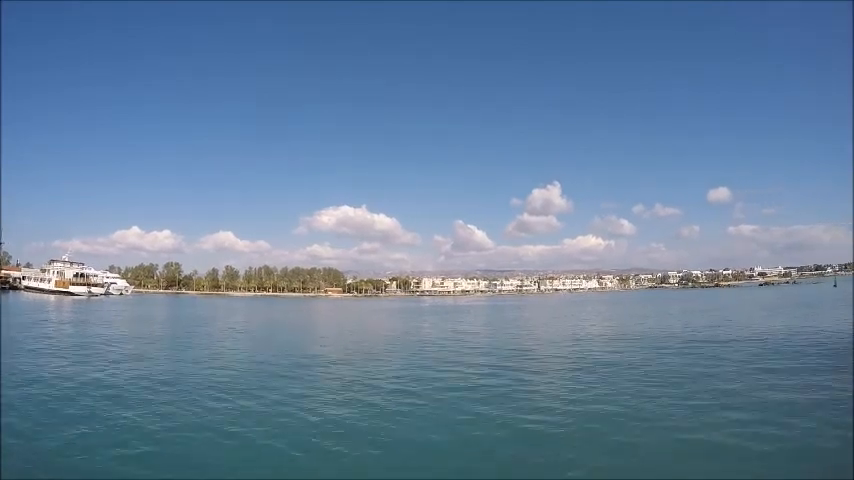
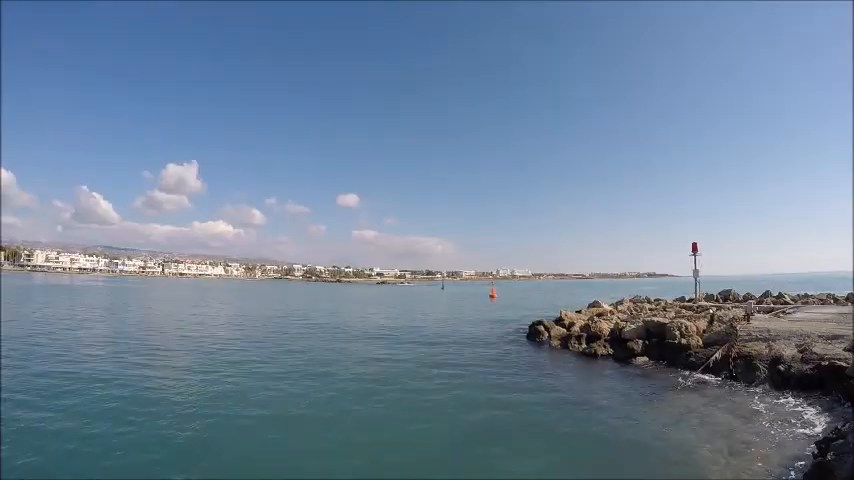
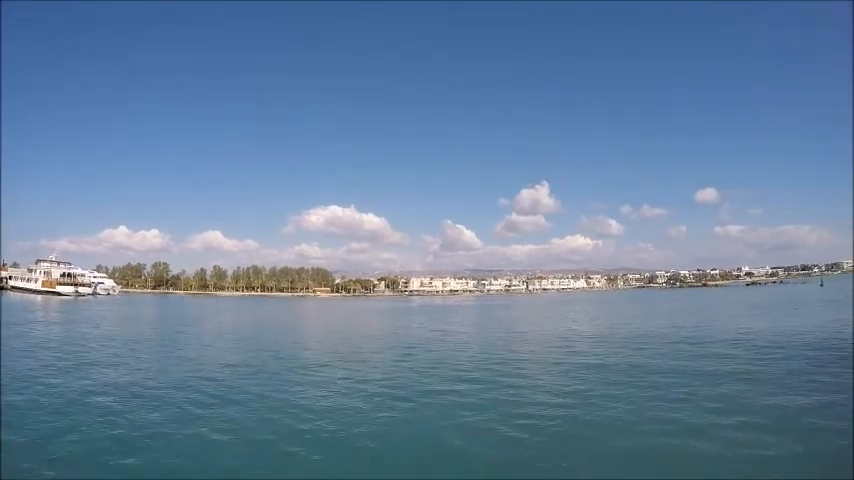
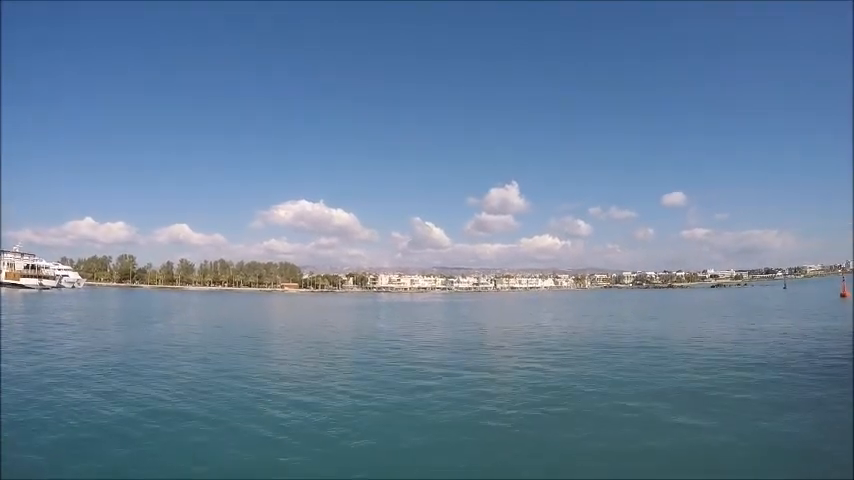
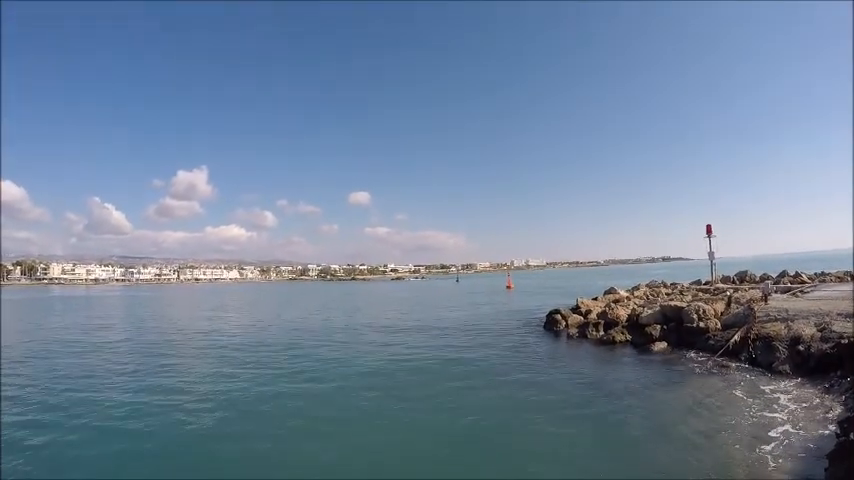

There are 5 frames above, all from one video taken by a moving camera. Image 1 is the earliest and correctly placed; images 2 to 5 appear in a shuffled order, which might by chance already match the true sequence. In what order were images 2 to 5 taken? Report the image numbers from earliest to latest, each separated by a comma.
3, 4, 2, 5
